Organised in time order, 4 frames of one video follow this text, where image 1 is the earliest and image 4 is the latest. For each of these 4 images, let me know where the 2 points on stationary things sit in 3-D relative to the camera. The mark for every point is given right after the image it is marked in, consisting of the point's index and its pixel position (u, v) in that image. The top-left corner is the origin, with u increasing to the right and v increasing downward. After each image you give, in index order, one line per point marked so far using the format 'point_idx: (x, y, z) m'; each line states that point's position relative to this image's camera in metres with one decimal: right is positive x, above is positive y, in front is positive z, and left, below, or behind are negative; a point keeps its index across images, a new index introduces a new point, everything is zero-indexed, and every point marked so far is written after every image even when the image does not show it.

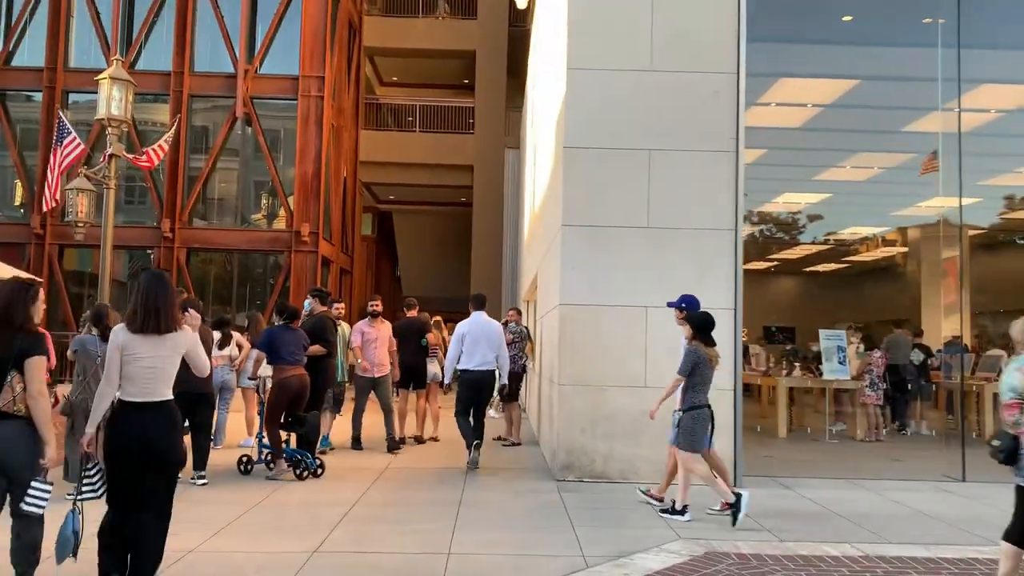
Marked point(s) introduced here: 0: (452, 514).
0: (-0.4, -1.6, +6.2) m
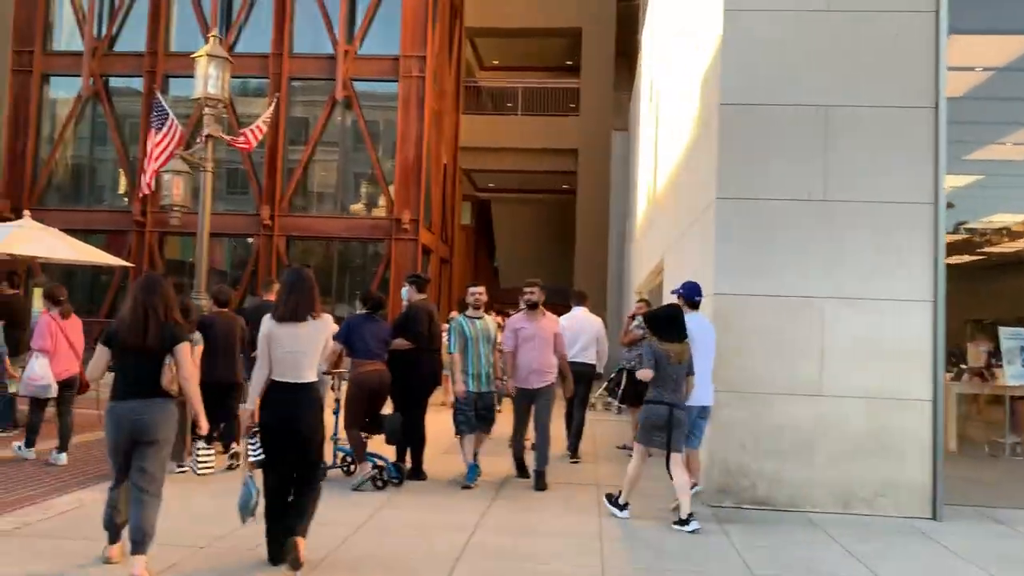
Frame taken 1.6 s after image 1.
0: (+0.5, -1.5, +5.0) m
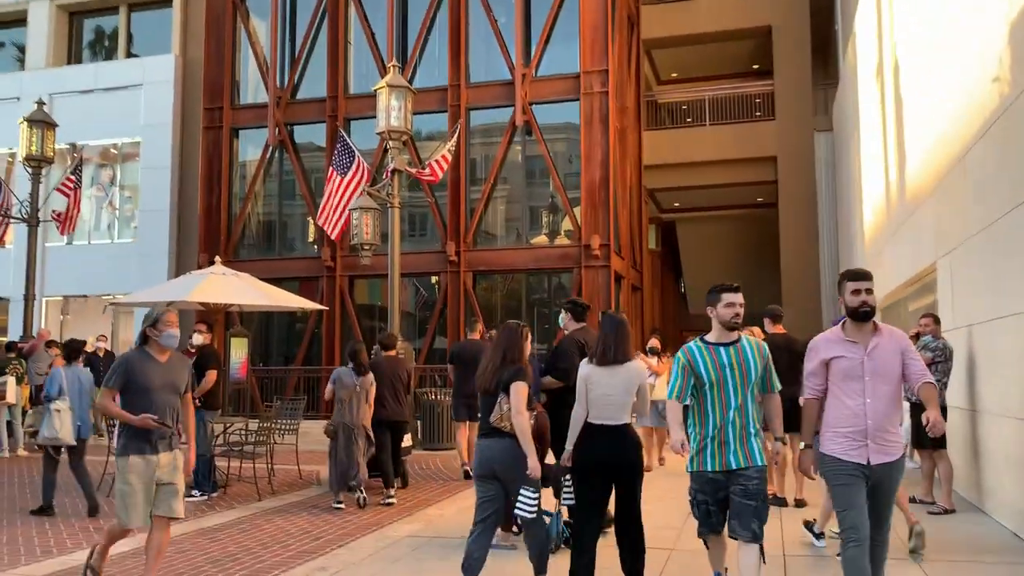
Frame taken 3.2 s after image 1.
0: (+1.9, -1.5, +3.4) m
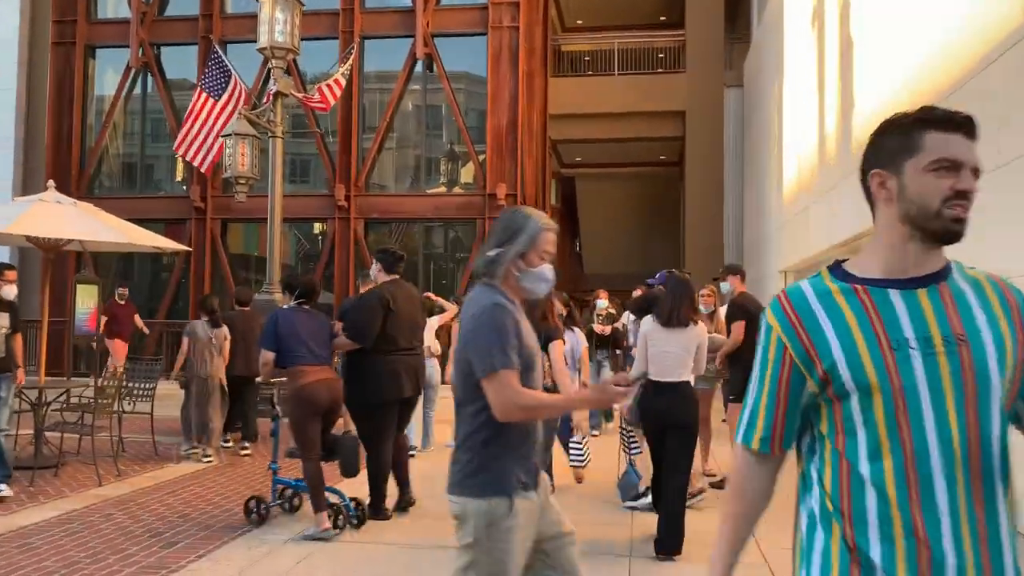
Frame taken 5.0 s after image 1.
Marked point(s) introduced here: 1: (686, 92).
0: (+1.8, -1.3, +2.4) m
1: (+3.9, +4.4, +19.8) m
